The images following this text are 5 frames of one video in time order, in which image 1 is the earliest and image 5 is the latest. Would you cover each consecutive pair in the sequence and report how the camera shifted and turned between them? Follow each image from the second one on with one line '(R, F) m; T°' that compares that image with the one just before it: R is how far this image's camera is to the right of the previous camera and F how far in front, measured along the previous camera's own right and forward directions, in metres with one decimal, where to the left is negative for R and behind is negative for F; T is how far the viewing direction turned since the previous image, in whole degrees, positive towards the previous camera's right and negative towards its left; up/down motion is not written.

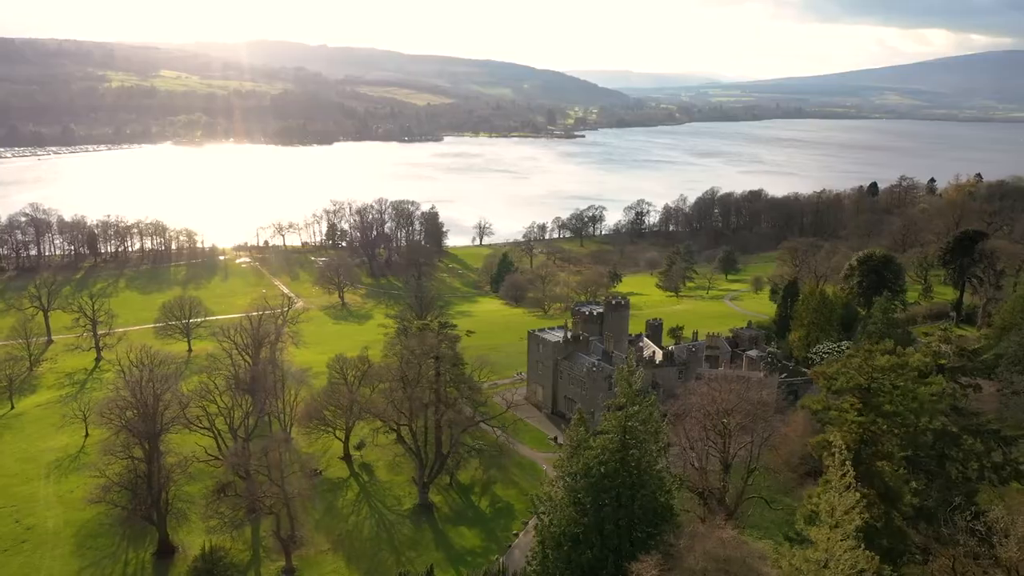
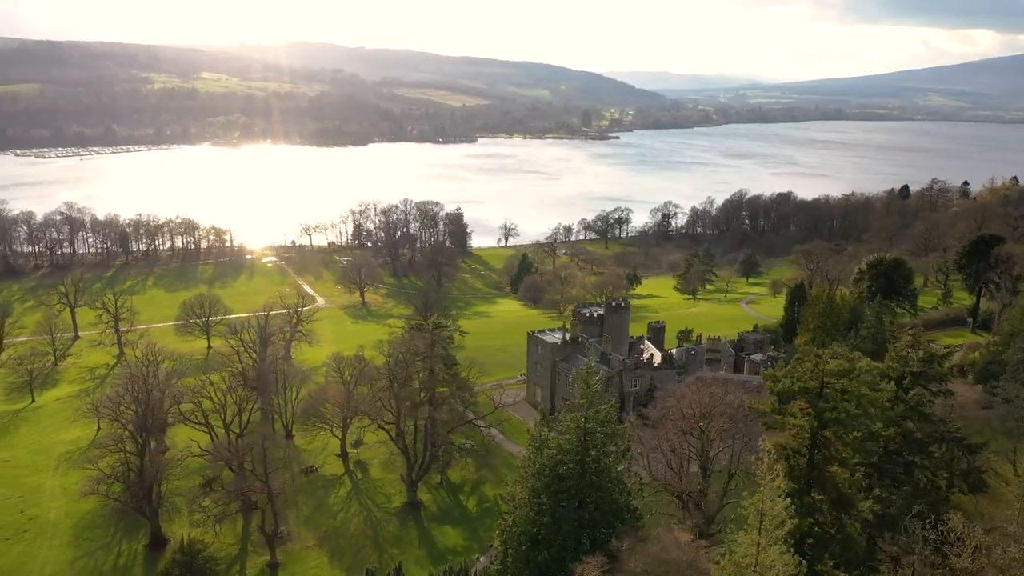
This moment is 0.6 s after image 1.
(+2.1, -0.1) m; -3°
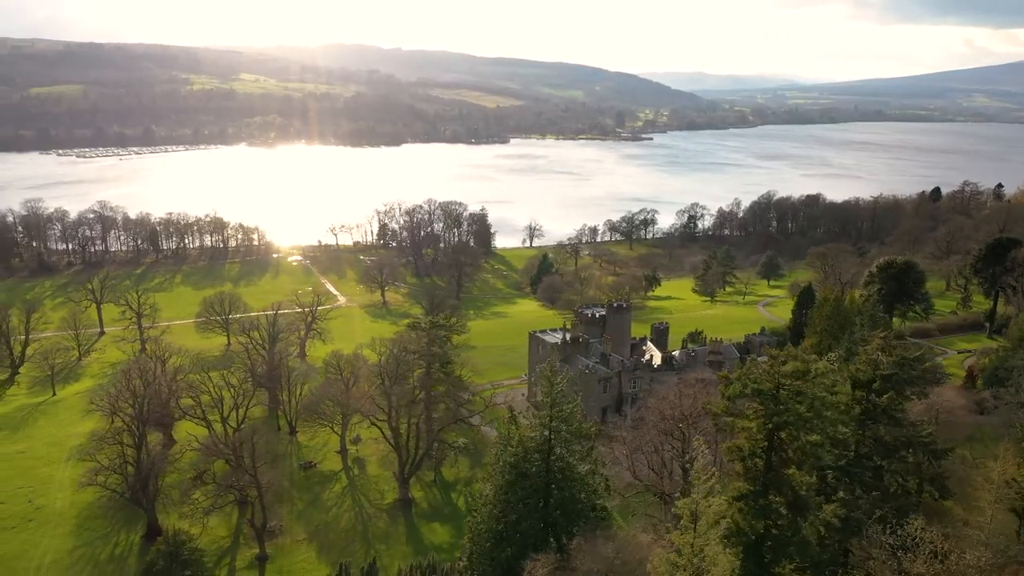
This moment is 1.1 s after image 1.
(+1.9, -0.2) m; -2°
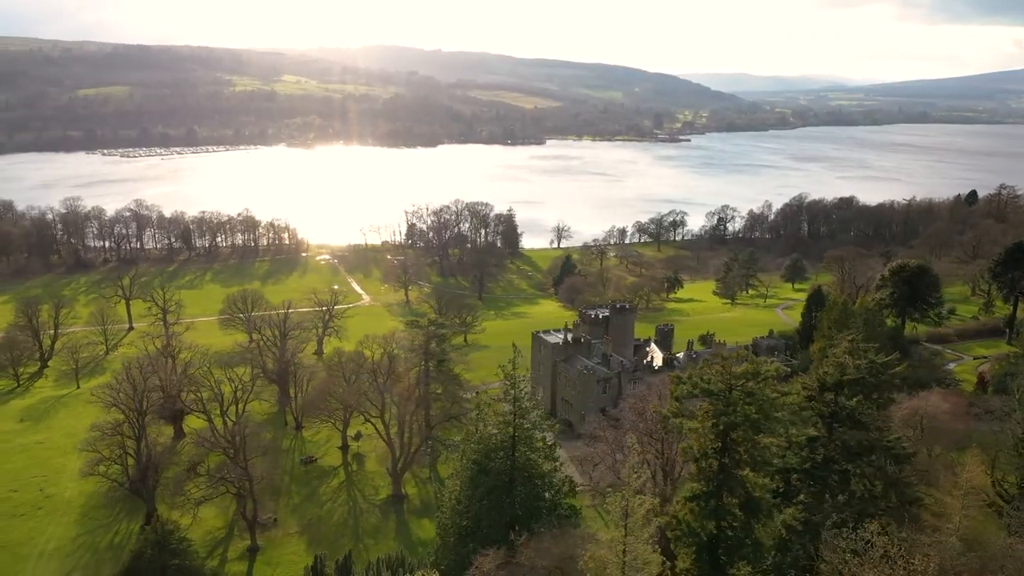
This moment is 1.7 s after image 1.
(+2.1, -0.2) m; -3°
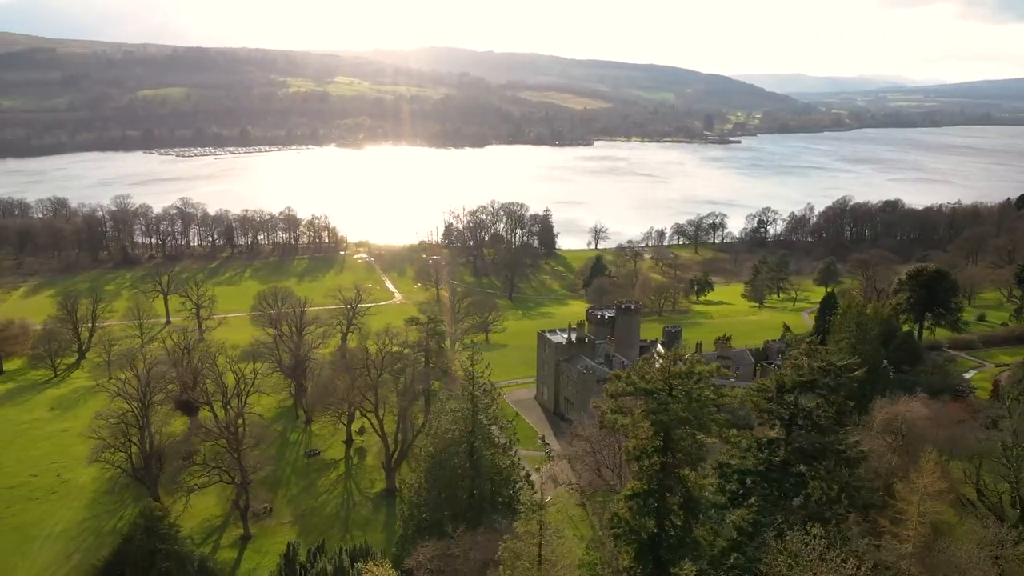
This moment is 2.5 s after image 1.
(+2.6, -0.3) m; -4°
